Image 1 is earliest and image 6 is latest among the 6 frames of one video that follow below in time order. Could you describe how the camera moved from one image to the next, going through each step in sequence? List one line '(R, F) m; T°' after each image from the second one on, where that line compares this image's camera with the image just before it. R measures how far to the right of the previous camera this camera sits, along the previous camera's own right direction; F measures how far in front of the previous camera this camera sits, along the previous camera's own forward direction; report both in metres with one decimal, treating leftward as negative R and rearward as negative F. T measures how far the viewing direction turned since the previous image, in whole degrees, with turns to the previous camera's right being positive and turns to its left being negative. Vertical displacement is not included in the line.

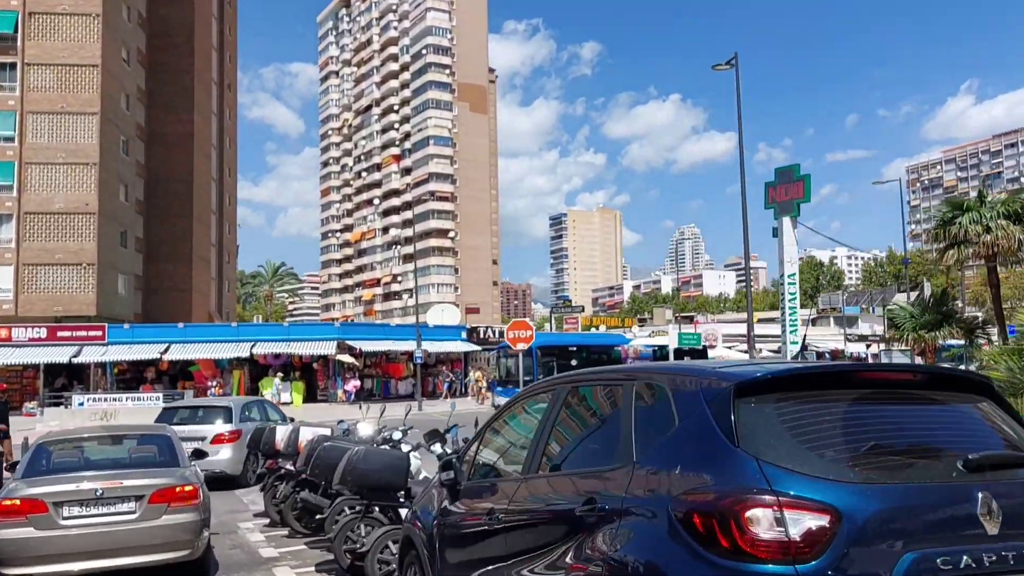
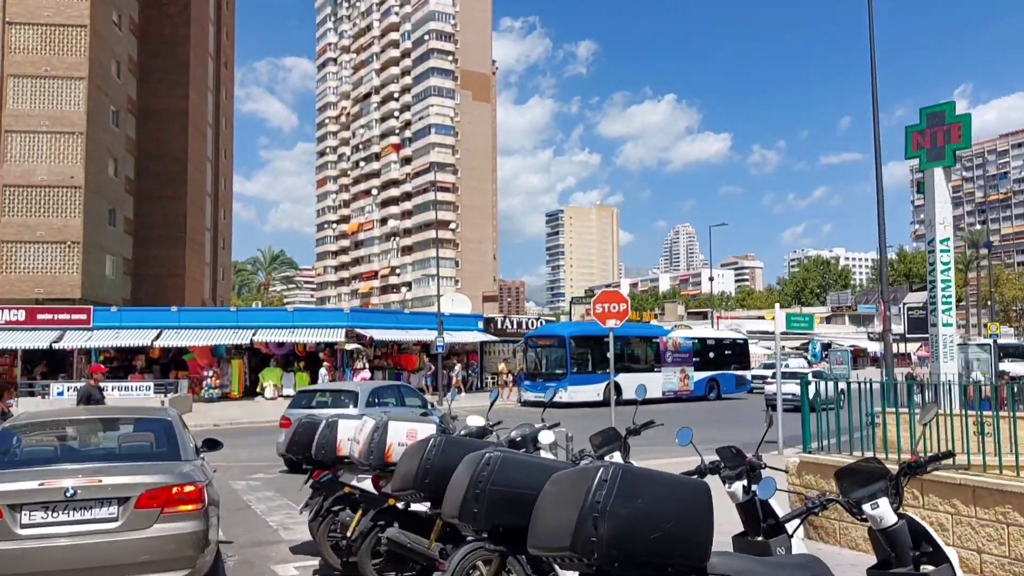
(-1.5, +3.4) m; +1°
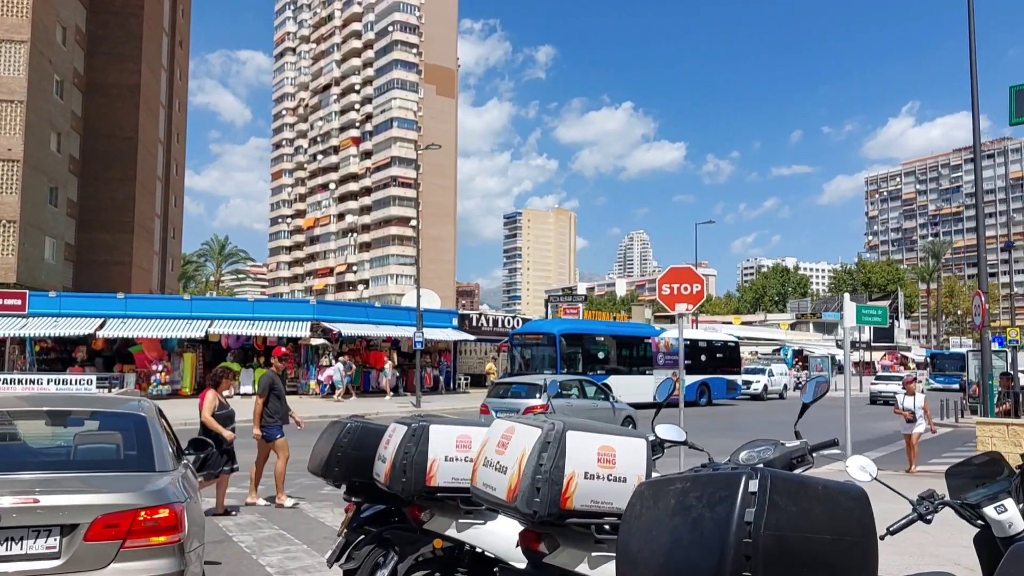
(-1.1, +2.5) m; +3°
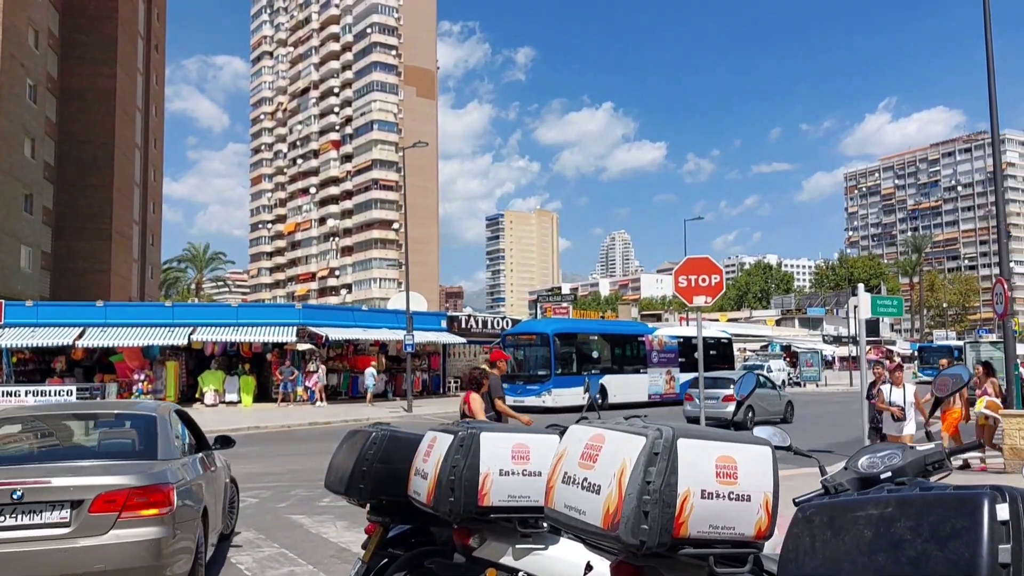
(-0.3, +0.6) m; +1°
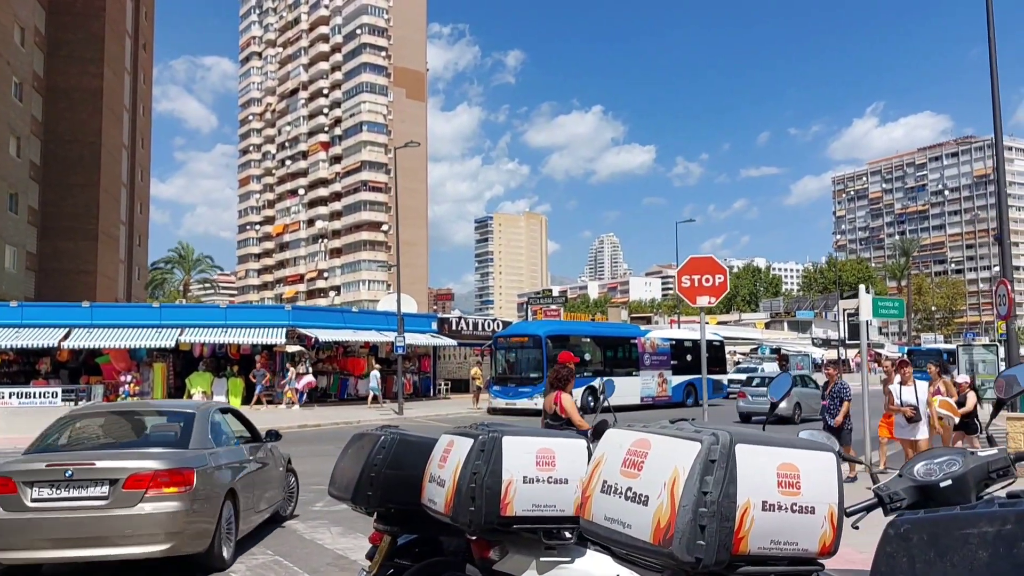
(-0.1, +0.2) m; +1°
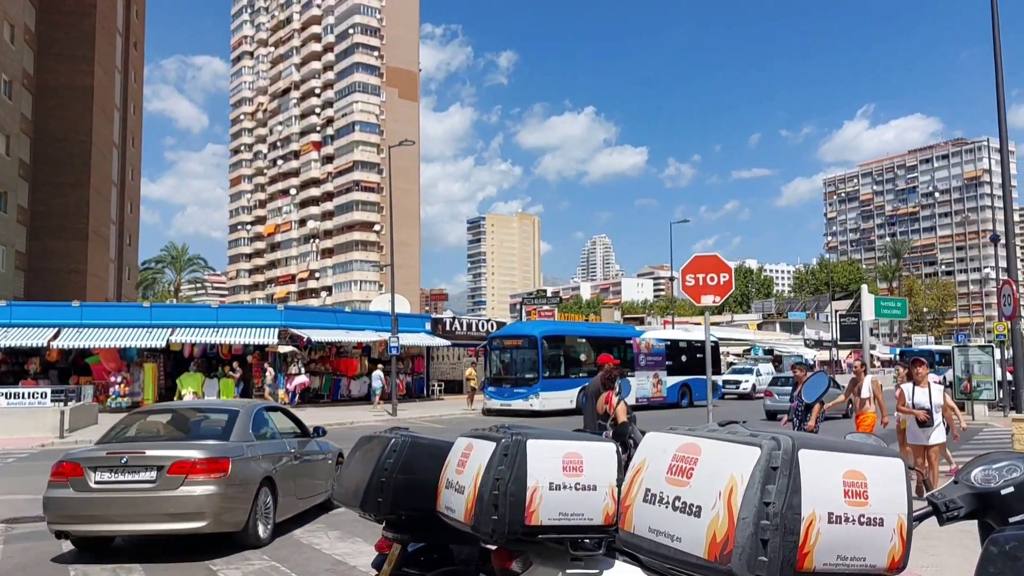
(-0.1, +0.2) m; +1°
